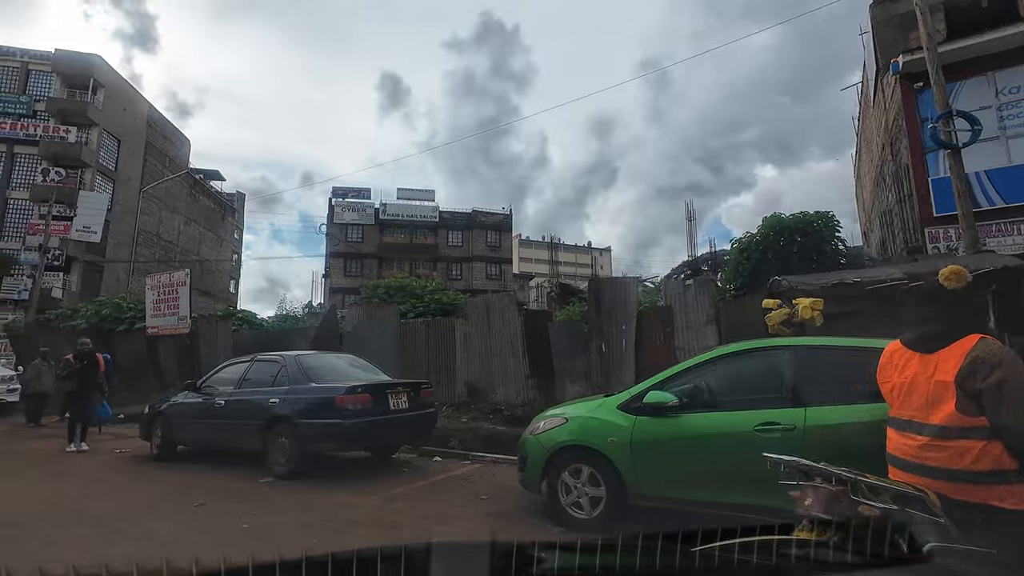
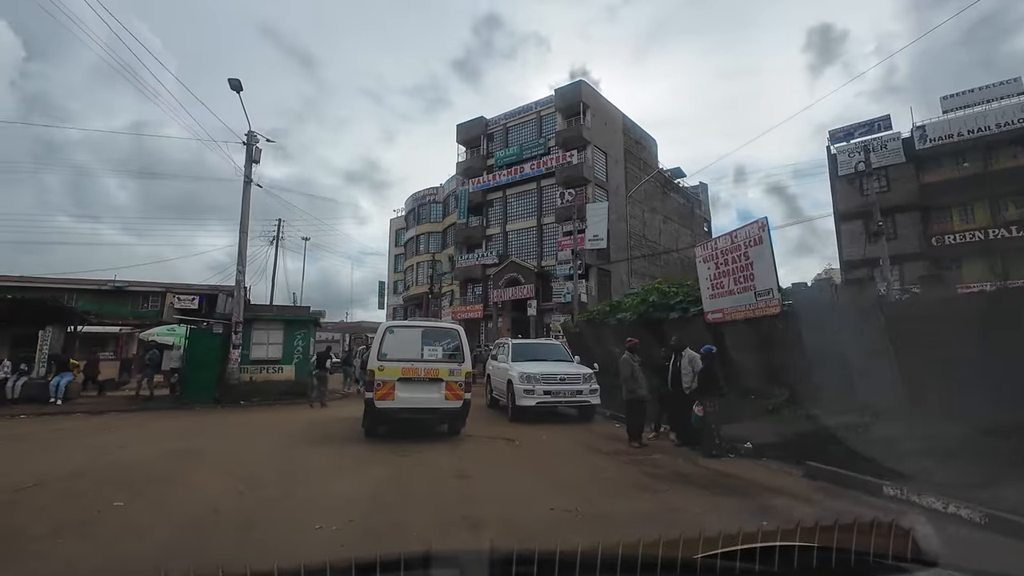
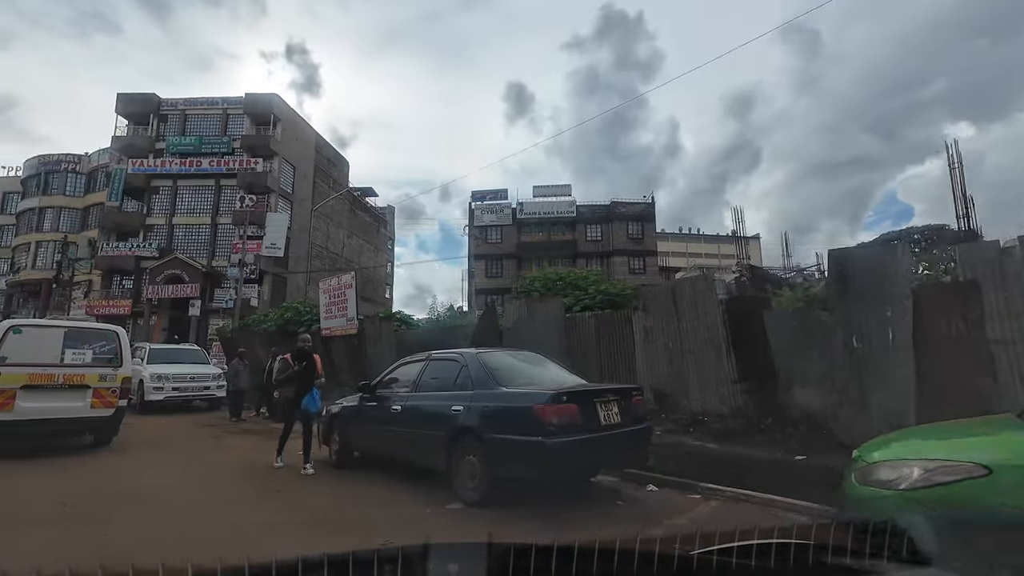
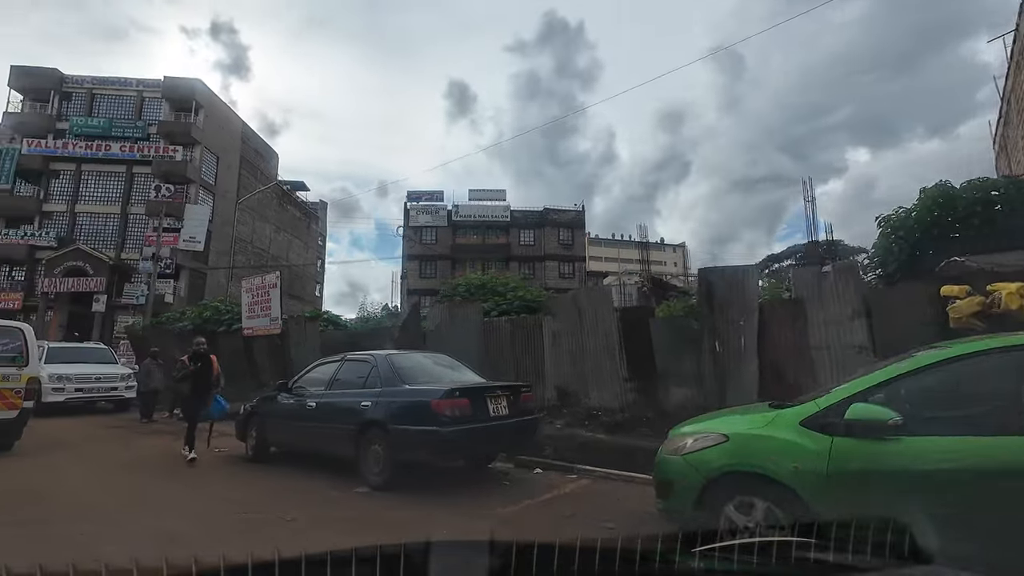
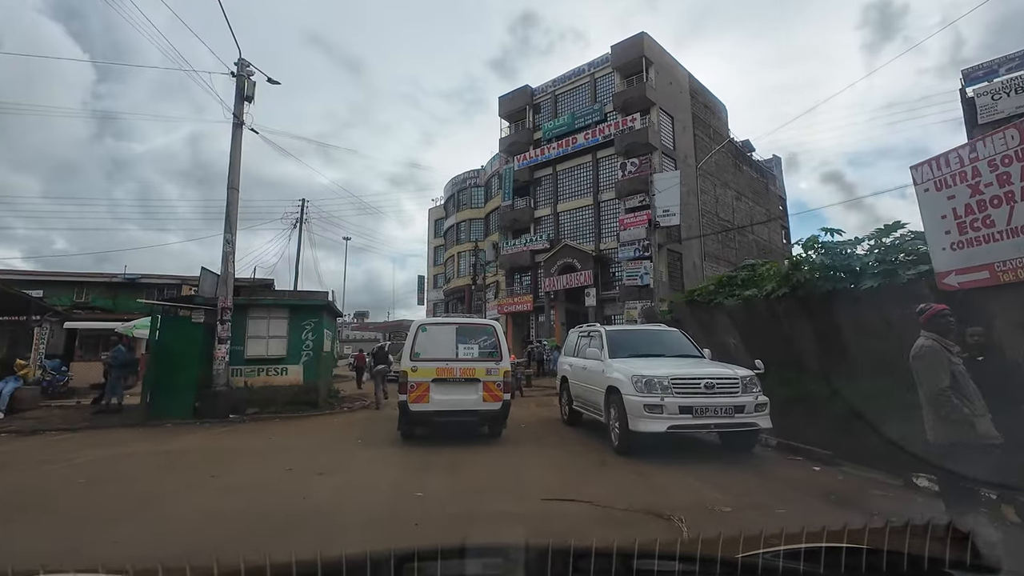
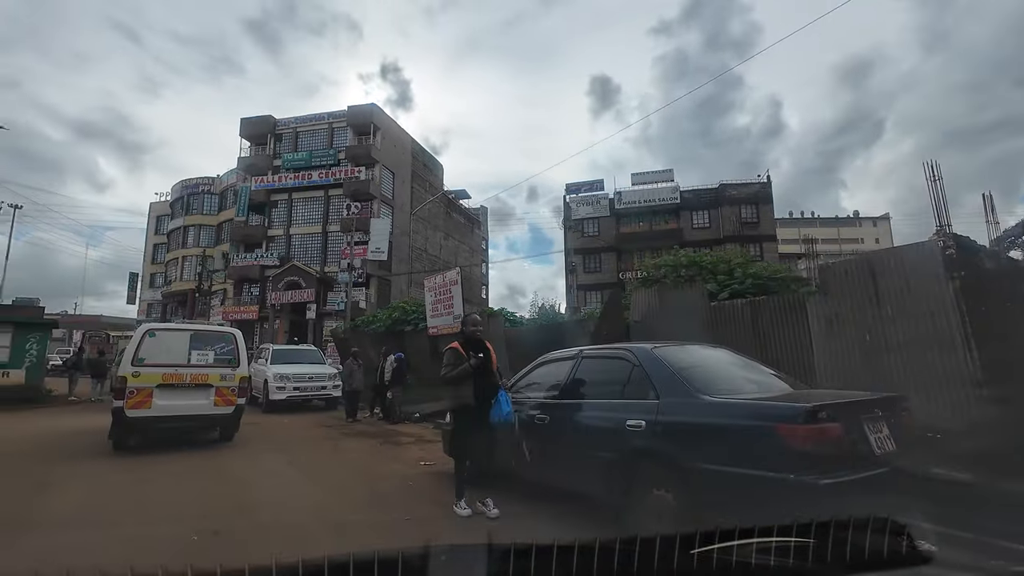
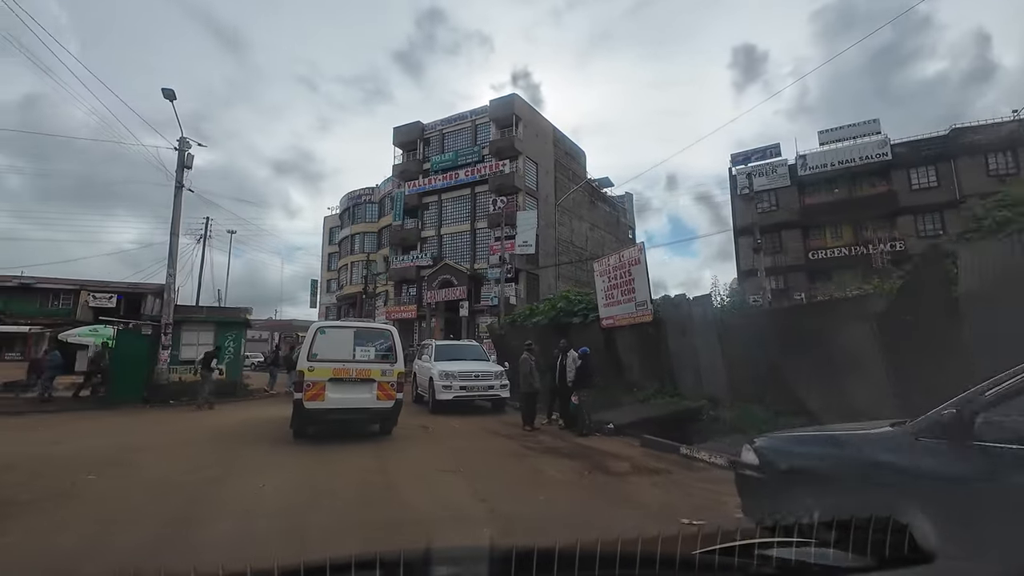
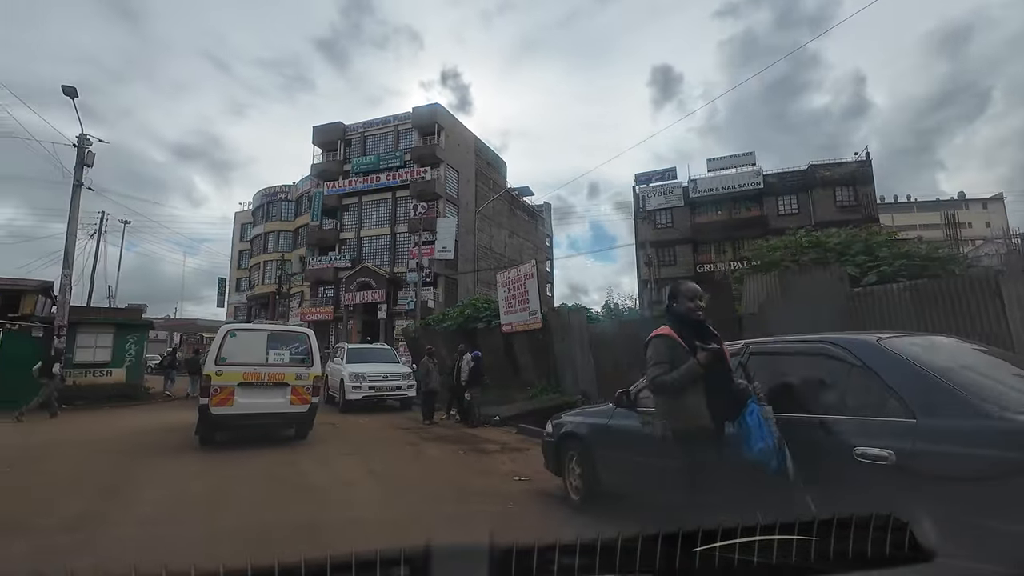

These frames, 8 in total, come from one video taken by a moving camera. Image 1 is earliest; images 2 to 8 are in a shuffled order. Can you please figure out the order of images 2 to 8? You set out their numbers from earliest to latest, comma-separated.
4, 3, 6, 8, 7, 2, 5
